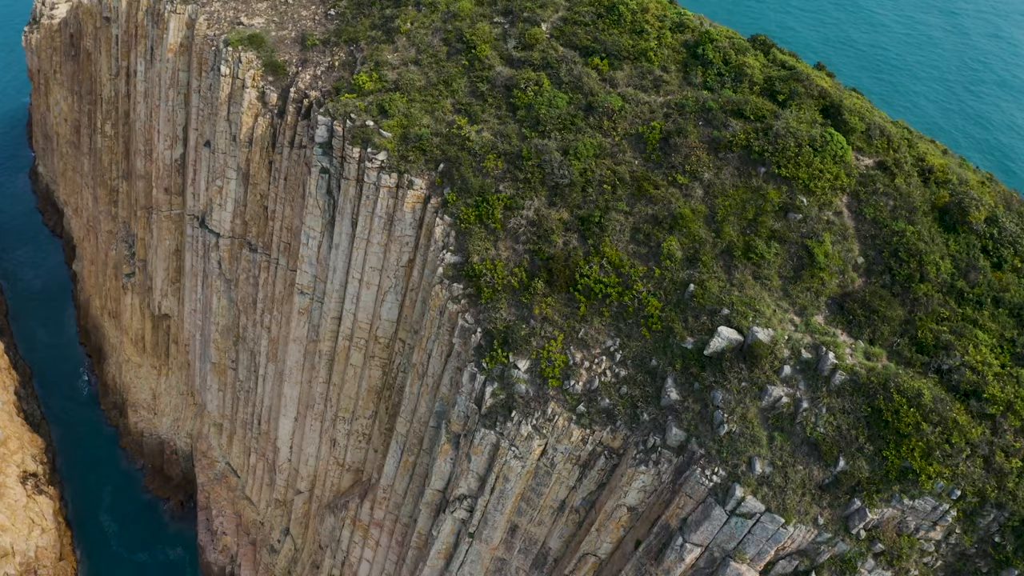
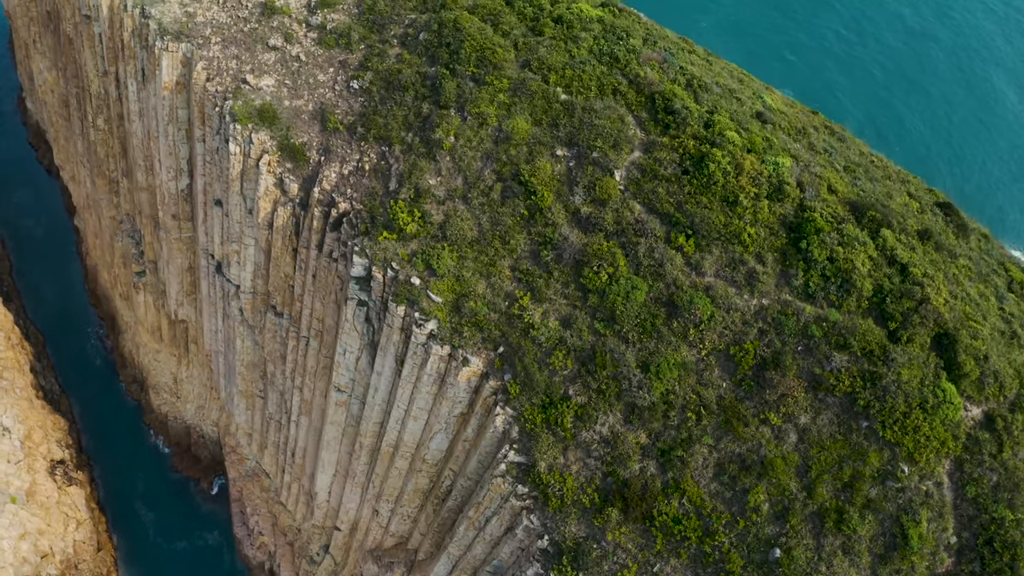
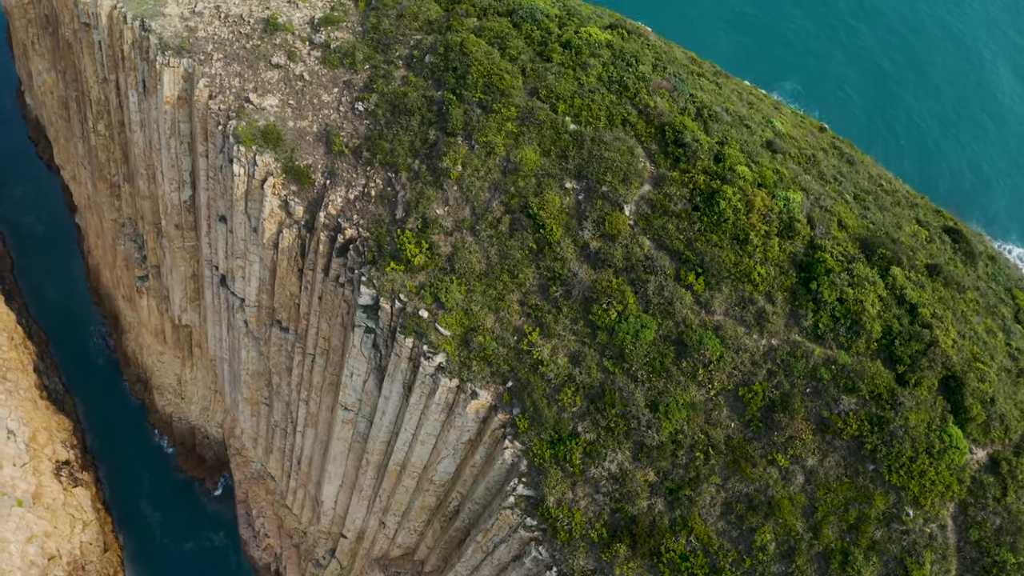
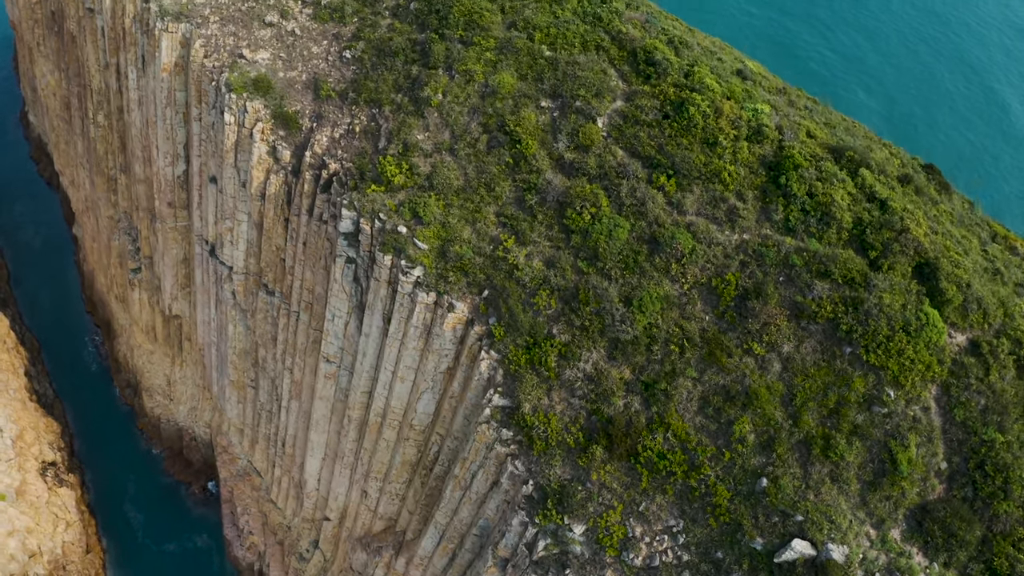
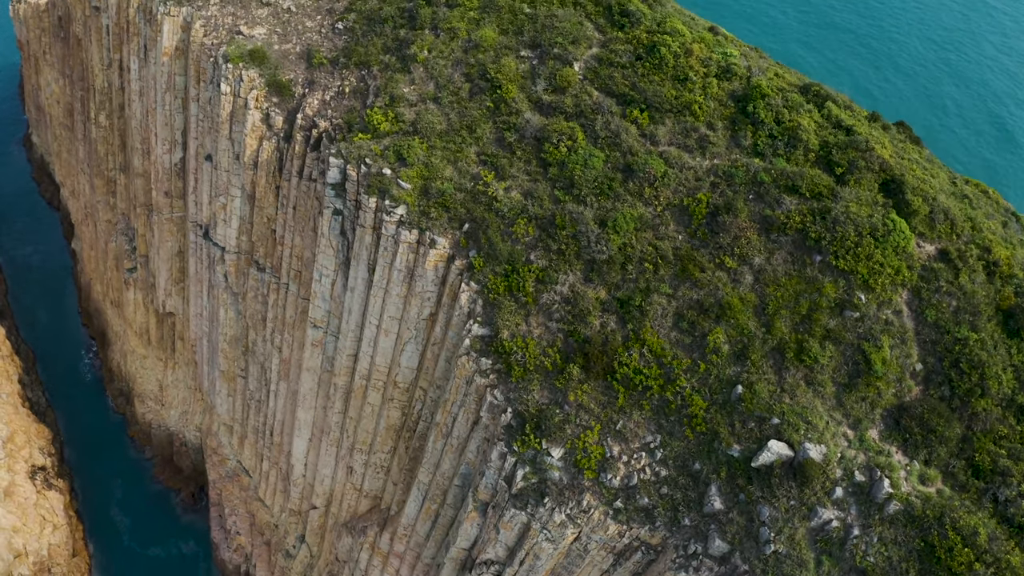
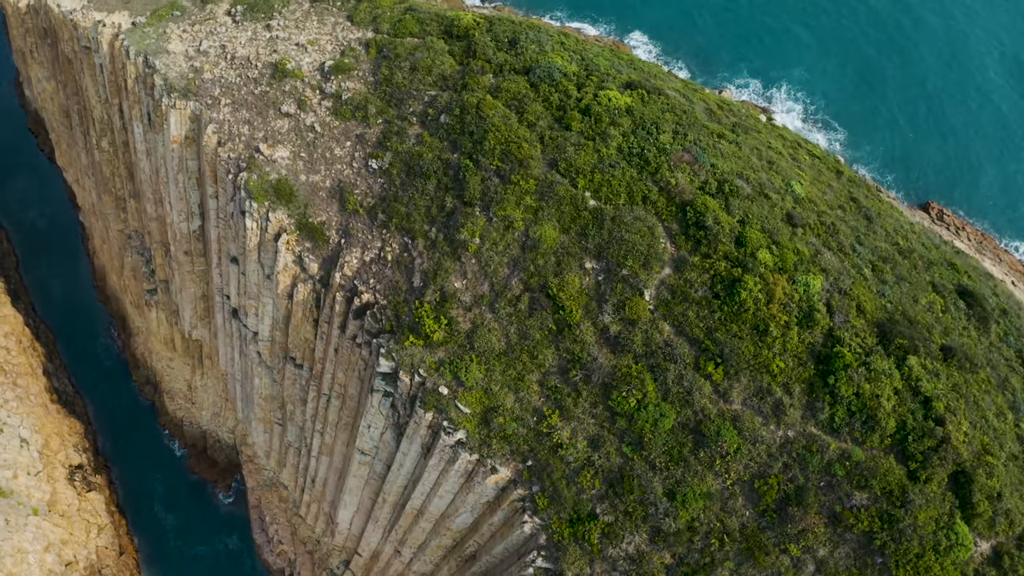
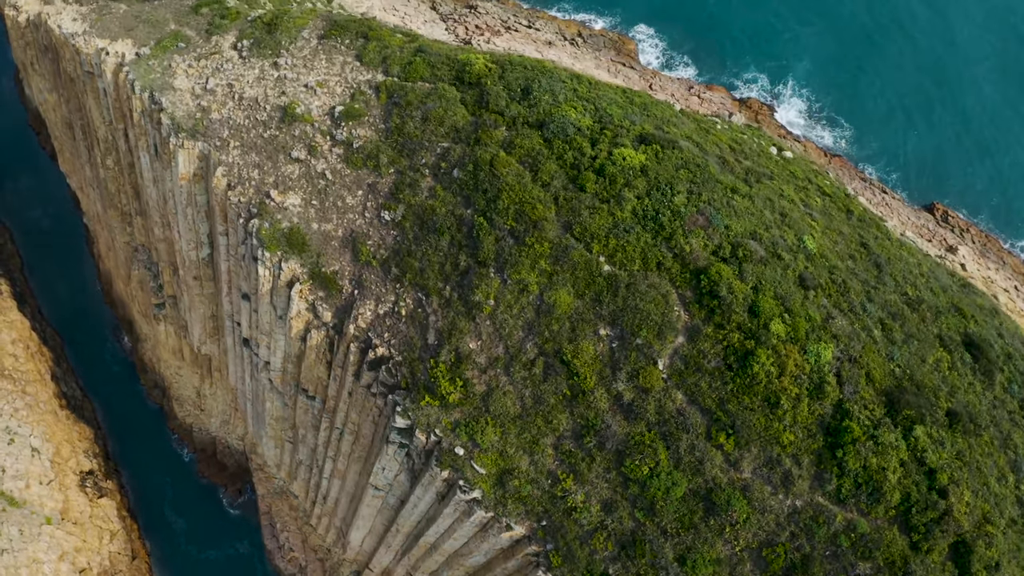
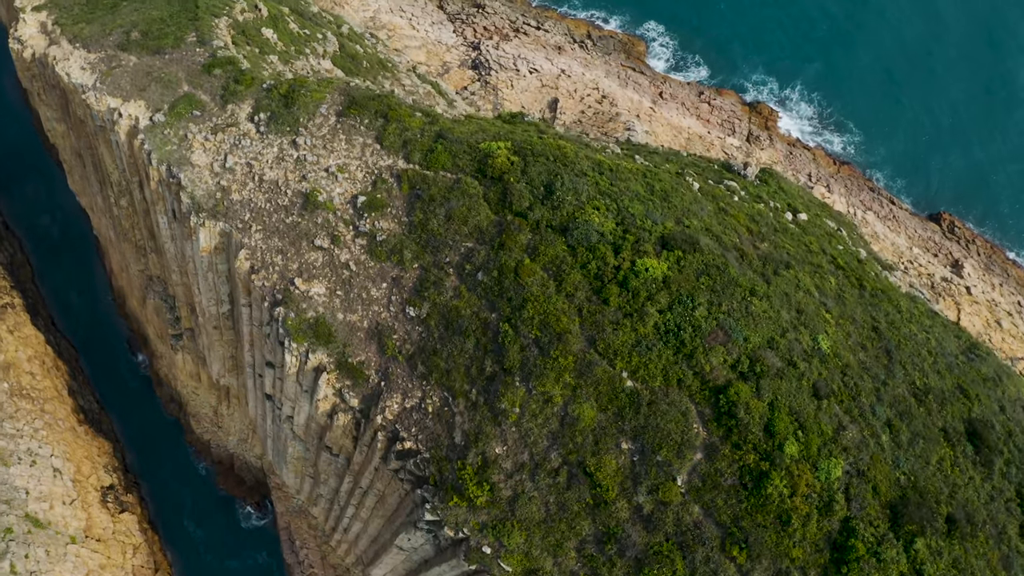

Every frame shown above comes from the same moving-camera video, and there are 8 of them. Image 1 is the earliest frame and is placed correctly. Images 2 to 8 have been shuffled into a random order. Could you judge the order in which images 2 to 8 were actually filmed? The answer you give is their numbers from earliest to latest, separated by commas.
5, 4, 2, 3, 6, 7, 8
